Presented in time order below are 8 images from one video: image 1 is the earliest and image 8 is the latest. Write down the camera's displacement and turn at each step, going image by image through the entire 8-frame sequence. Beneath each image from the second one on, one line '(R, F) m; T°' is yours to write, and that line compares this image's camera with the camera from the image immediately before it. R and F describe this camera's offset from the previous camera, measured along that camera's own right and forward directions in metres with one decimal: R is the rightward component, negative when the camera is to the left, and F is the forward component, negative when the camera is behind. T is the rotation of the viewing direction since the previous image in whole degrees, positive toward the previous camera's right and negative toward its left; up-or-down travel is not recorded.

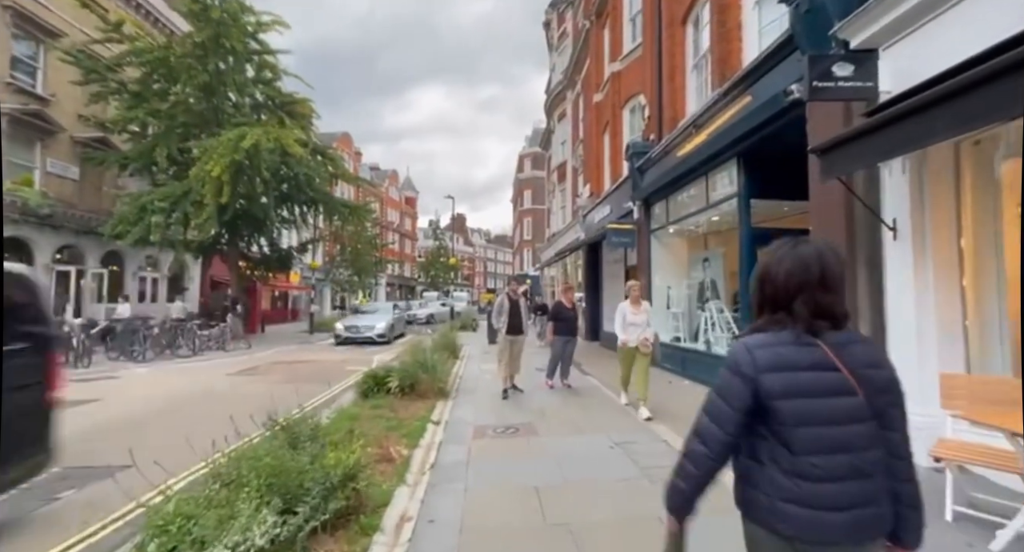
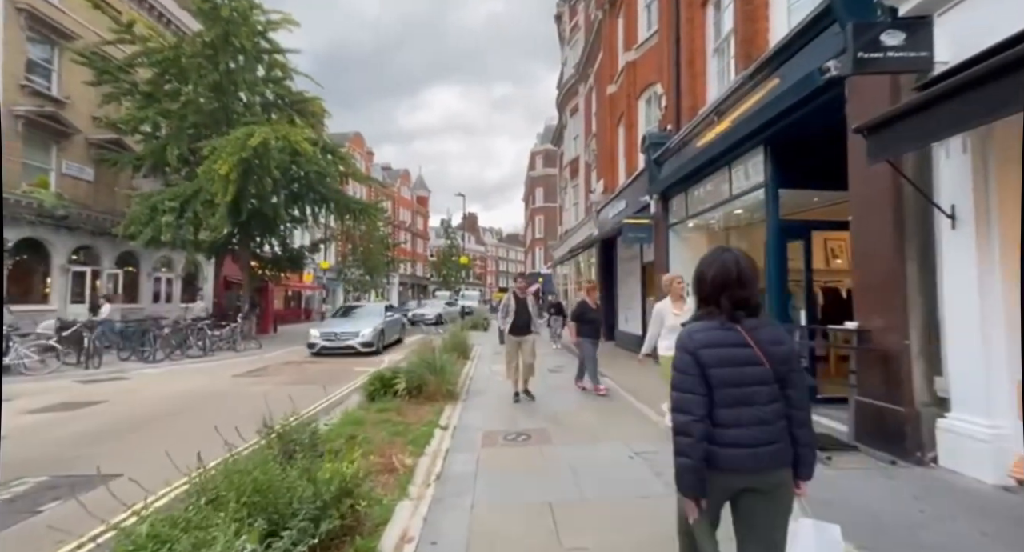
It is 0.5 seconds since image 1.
(0.0, +0.4) m; -1°
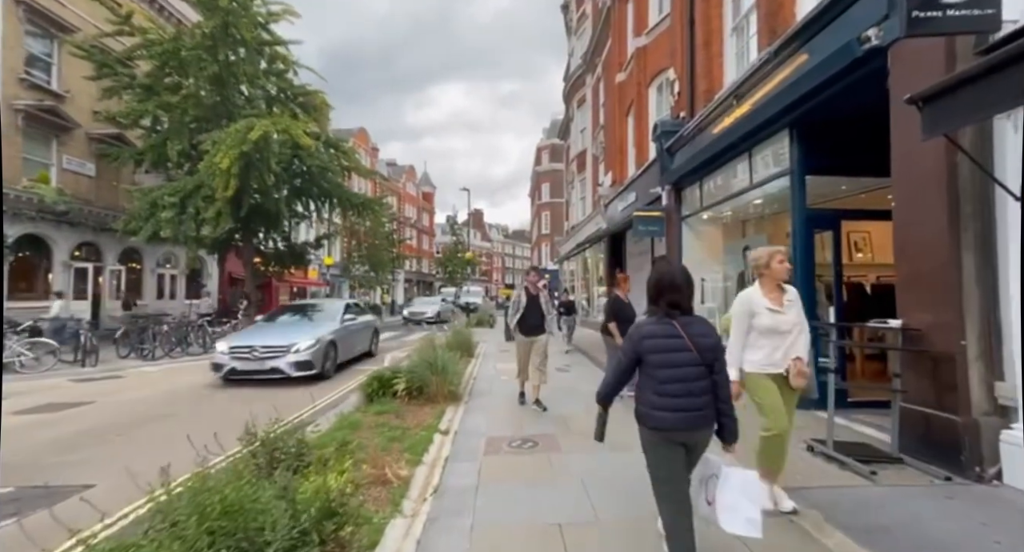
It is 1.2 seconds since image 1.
(0.0, +0.5) m; -1°
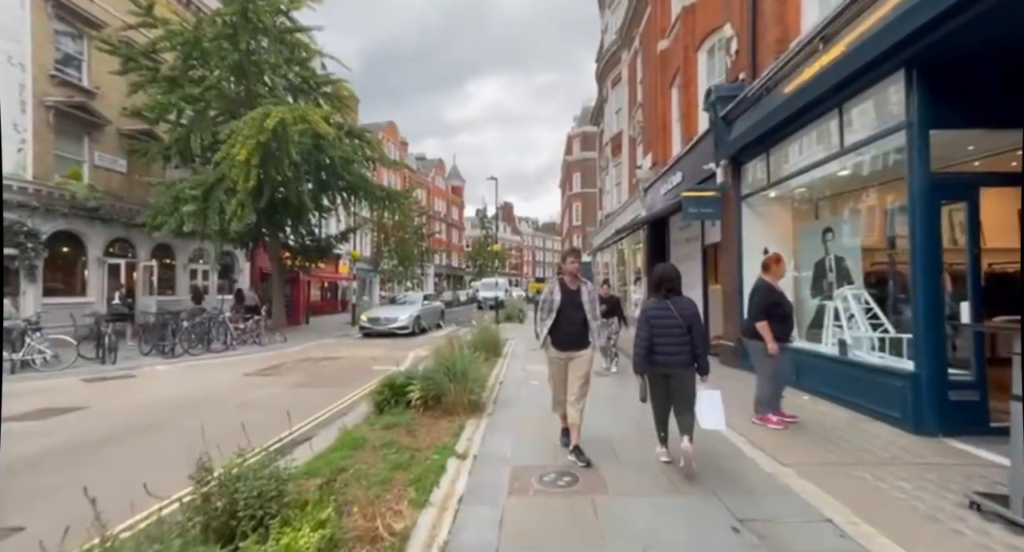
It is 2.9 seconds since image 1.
(0.0, +1.3) m; -4°
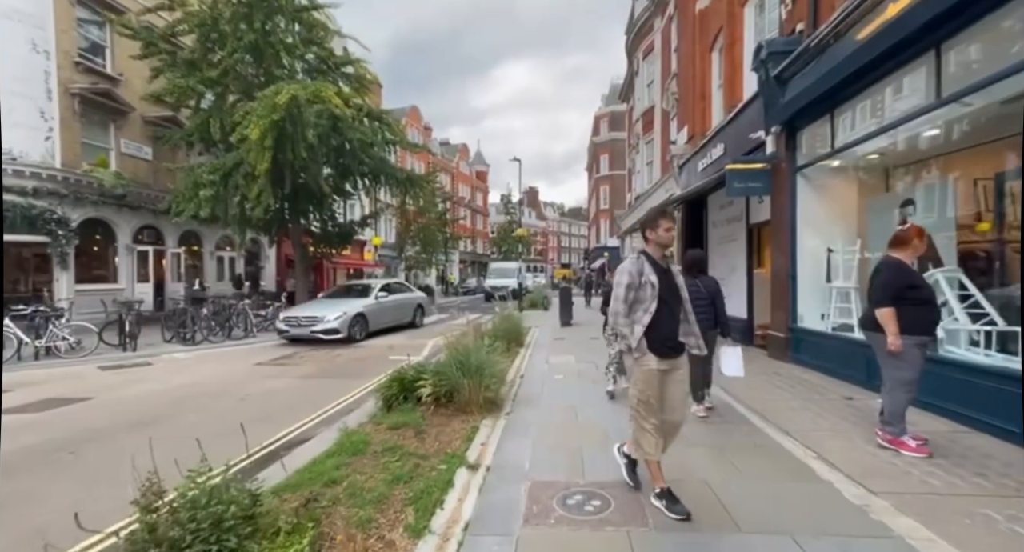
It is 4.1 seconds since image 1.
(+0.1, +0.9) m; -3°
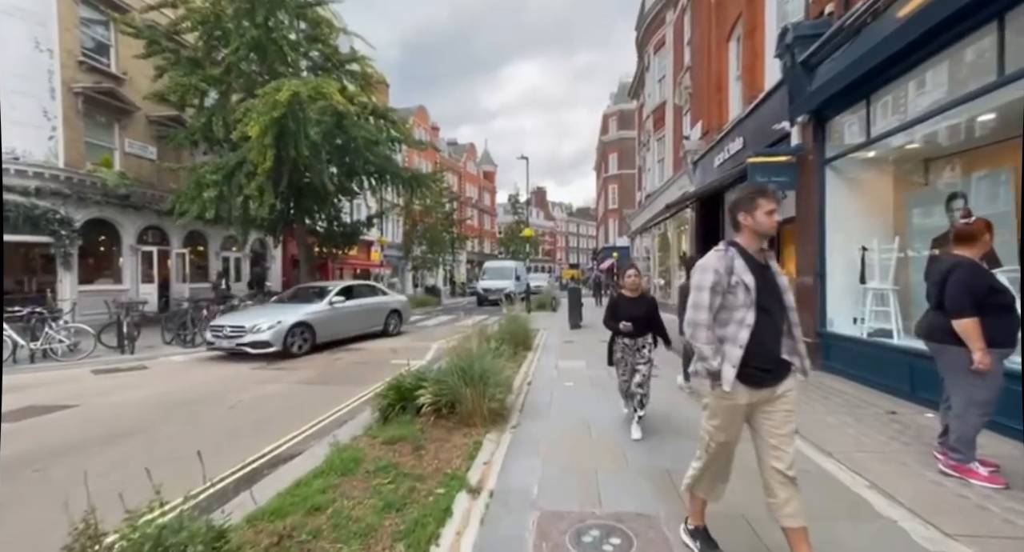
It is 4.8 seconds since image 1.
(0.0, +0.6) m; -1°
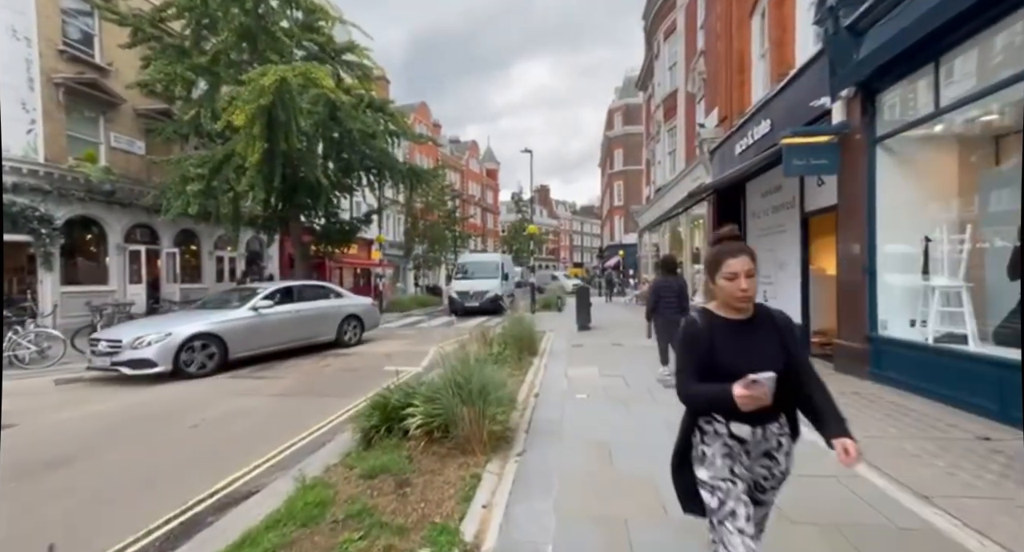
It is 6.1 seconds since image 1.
(0.0, +1.0) m; 0°
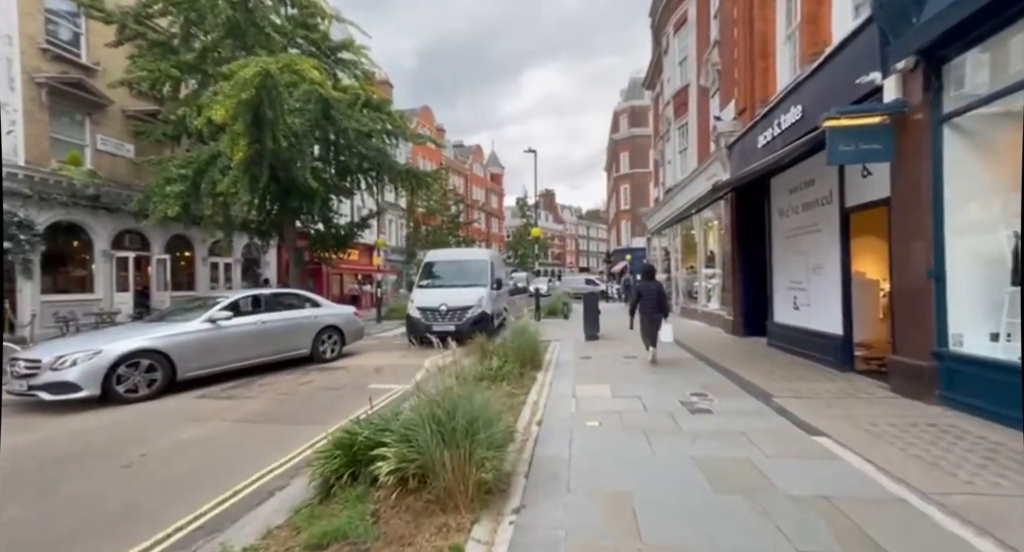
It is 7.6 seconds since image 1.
(+0.1, +1.1) m; 0°
